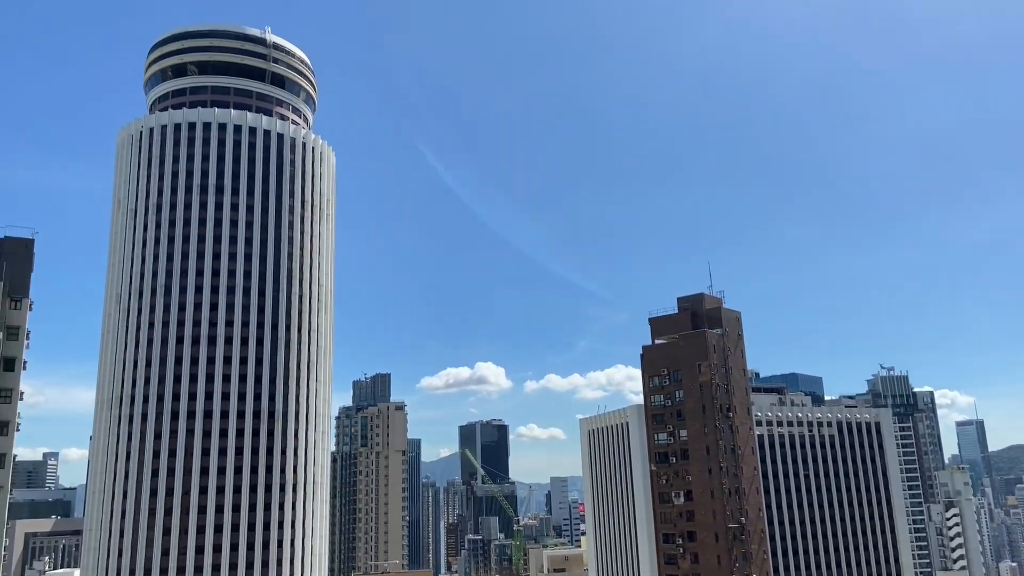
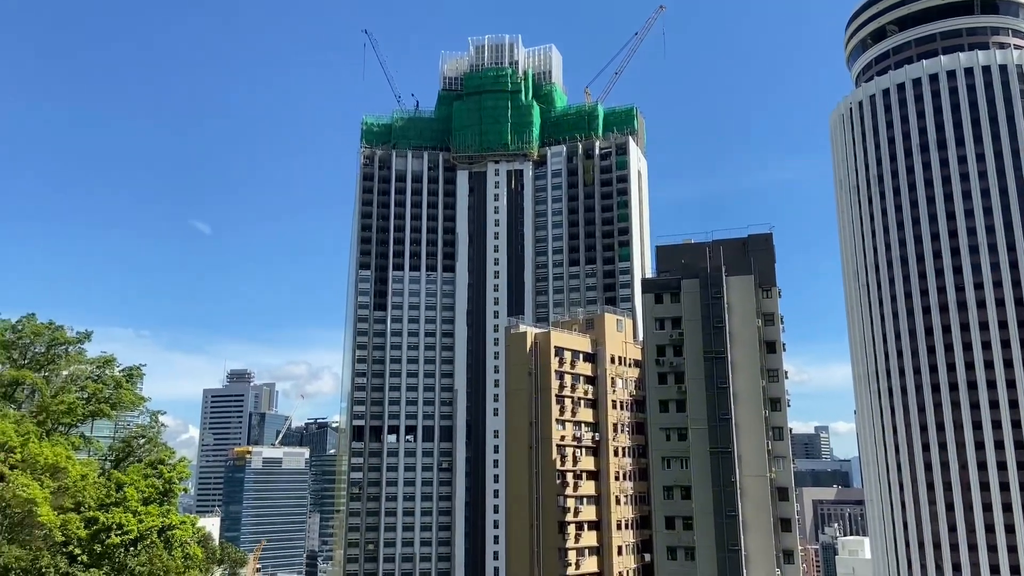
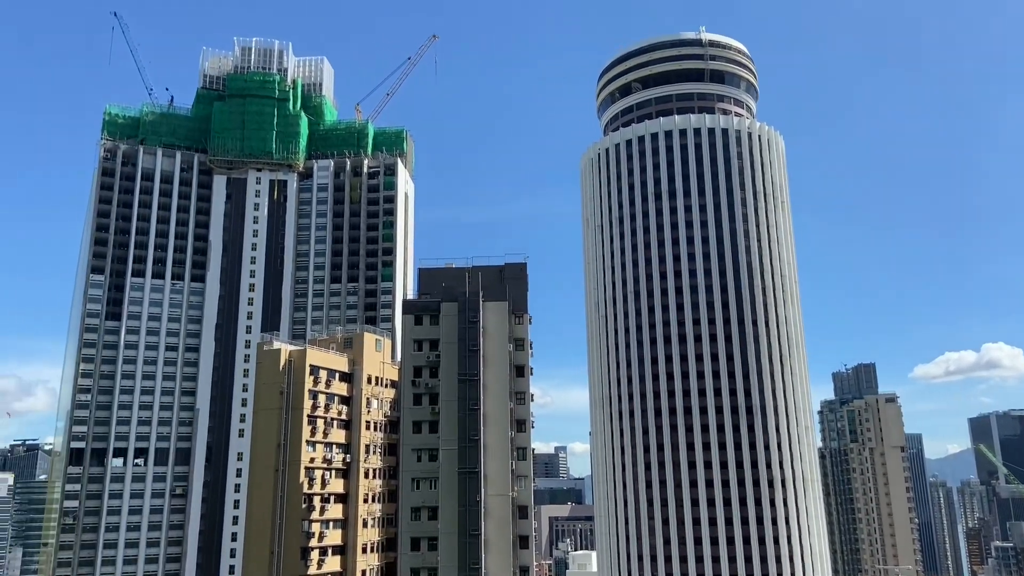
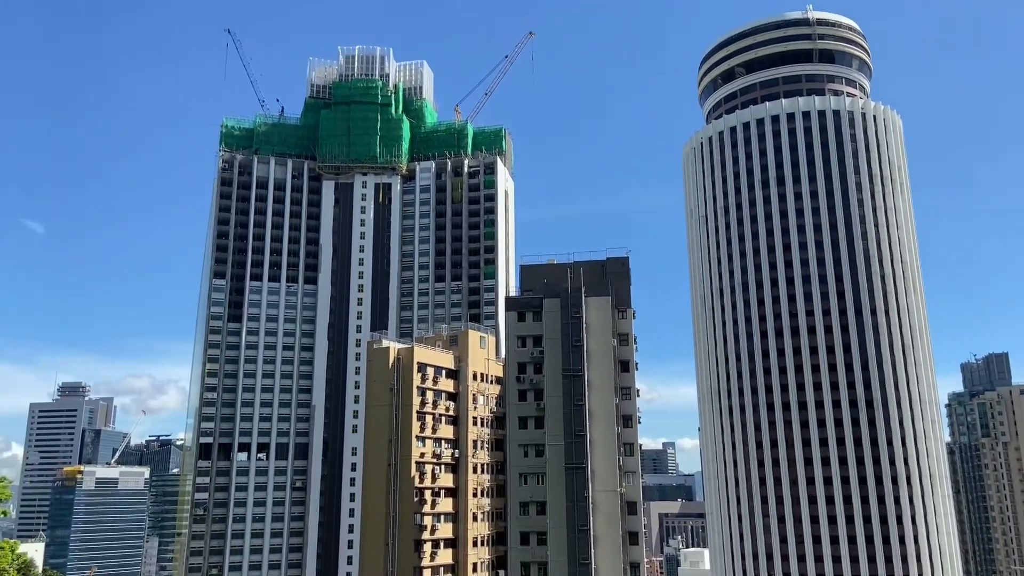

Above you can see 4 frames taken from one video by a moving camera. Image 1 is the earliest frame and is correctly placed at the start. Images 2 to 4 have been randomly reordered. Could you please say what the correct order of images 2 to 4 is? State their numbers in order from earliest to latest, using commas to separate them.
3, 4, 2
